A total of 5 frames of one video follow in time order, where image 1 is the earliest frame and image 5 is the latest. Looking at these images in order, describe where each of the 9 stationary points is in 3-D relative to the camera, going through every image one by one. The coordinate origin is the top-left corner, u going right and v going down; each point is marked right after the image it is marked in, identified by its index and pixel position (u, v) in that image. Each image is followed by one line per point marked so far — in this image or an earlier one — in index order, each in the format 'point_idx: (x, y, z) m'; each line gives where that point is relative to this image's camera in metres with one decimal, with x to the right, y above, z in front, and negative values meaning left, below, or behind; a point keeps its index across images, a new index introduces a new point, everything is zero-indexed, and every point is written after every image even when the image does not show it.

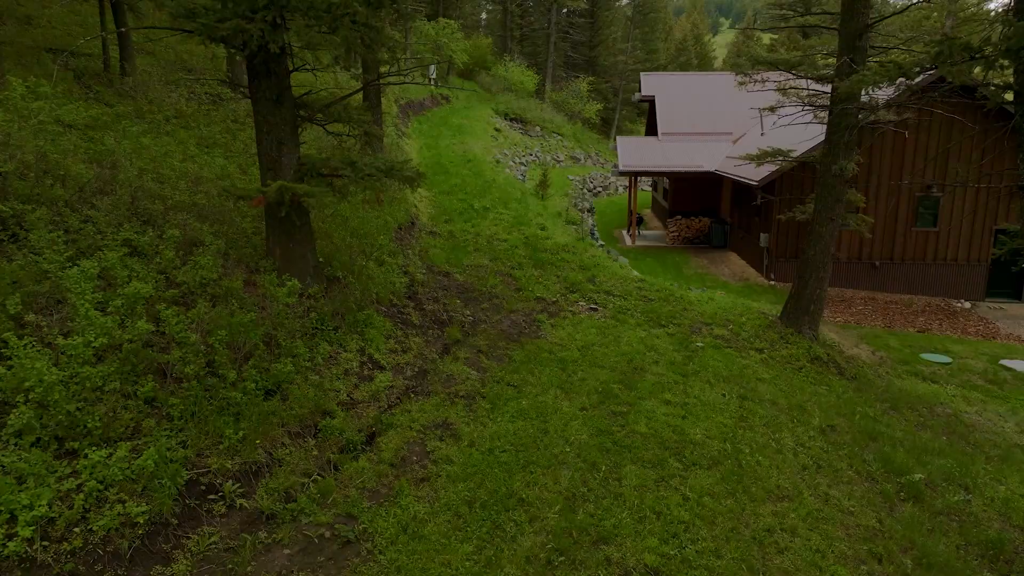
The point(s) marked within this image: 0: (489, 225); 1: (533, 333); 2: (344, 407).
0: (-0.5, +1.4, +13.4) m
1: (+0.3, -0.7, +9.2) m
2: (-1.7, -1.2, +6.4) m
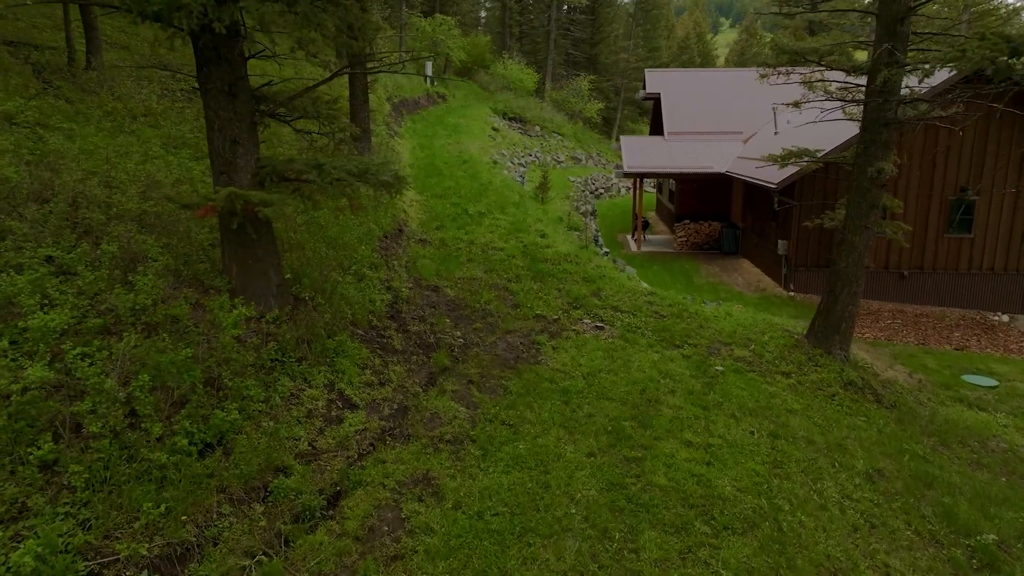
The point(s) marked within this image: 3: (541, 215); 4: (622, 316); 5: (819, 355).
0: (-0.6, +1.1, +12.3) m
1: (+0.3, -0.9, +8.1) m
2: (-1.8, -1.5, +5.3) m
3: (+0.7, +1.7, +14.0) m
4: (+1.8, -0.5, +9.8) m
5: (+4.7, -1.0, +9.4) m
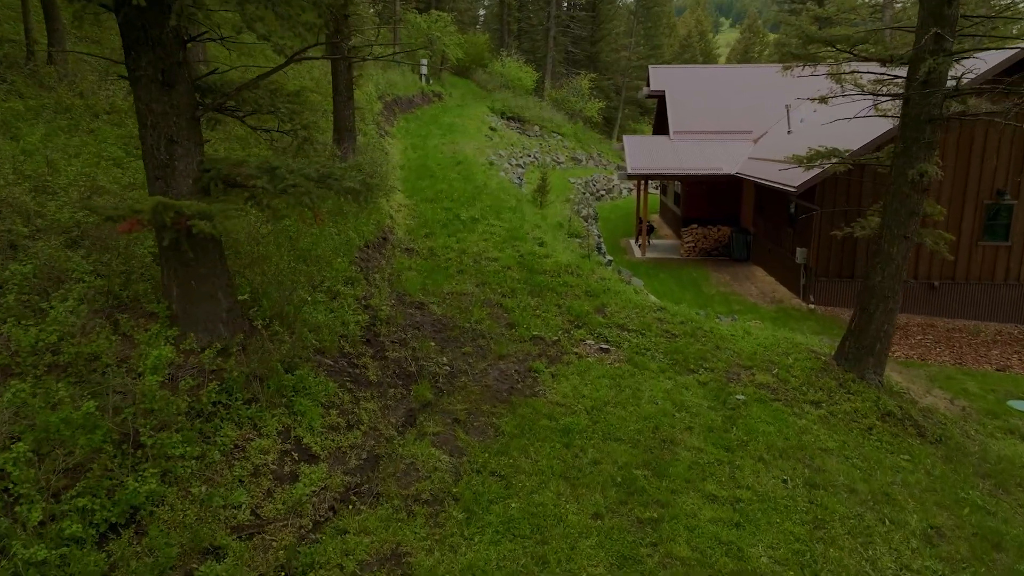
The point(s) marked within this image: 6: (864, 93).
0: (-0.7, +0.9, +11.3) m
1: (+0.2, -1.2, +7.1) m
2: (-1.9, -1.7, +4.3) m
3: (+0.6, +1.4, +13.0) m
4: (+1.7, -0.7, +8.8) m
5: (+4.6, -1.3, +8.4) m
6: (+5.0, +2.8, +8.8) m
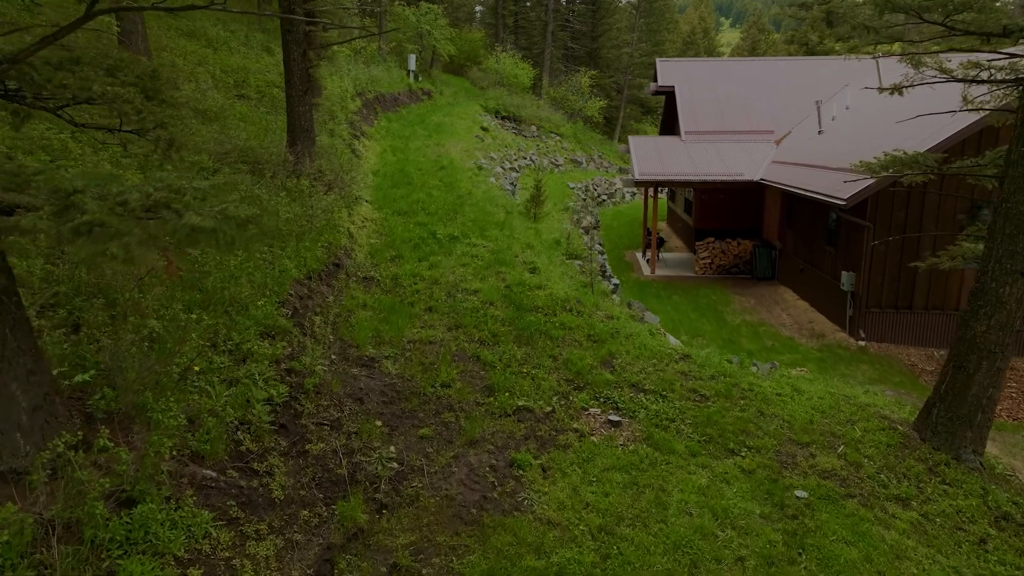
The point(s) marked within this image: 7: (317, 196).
0: (-0.9, +0.4, +9.2) m
1: (0.0, -1.7, +5.0) m
2: (-2.1, -2.2, +2.1) m
3: (+0.4, +0.9, +10.9) m
4: (+1.5, -1.2, +6.7) m
5: (+4.4, -1.8, +6.3) m
6: (+4.8, +2.3, +6.7) m
7: (-3.2, +1.5, +10.0) m
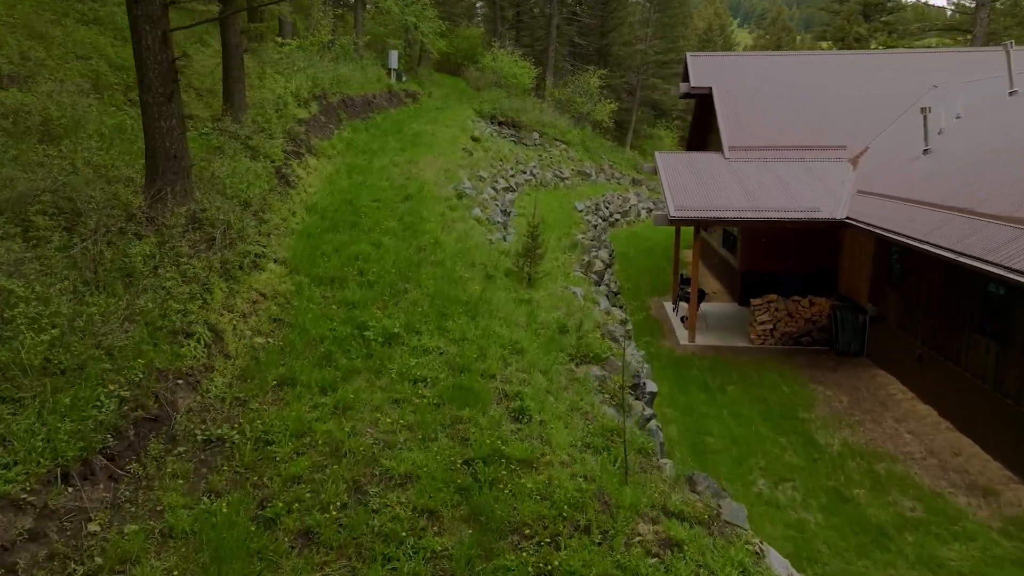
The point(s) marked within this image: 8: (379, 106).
0: (-1.1, -1.0, +5.3) m
1: (-0.3, -3.0, +1.1) m
2: (-2.4, -3.6, -1.8) m
3: (+0.1, -0.4, +7.0) m
4: (+1.2, -2.5, +2.7) m
5: (+4.1, -3.1, +2.3) m
6: (+4.6, +0.9, +2.7) m
7: (-3.4, +0.2, +6.1) m
8: (-4.3, +5.7, +19.3) m
